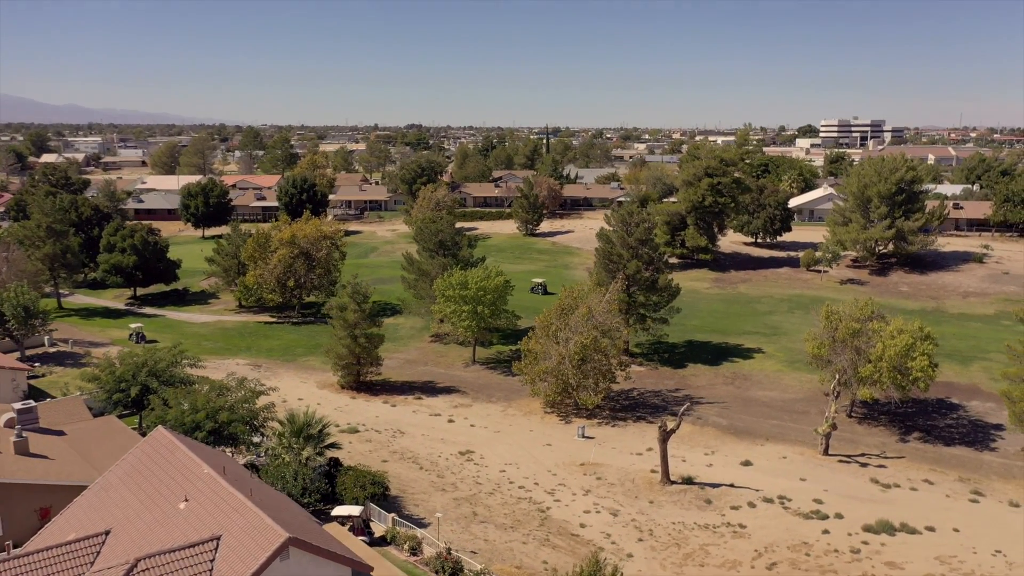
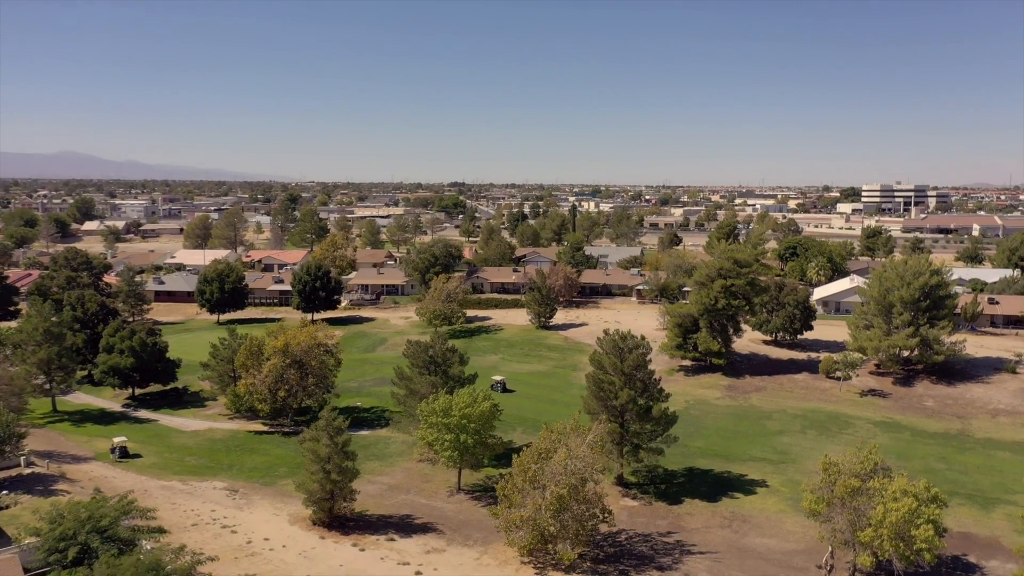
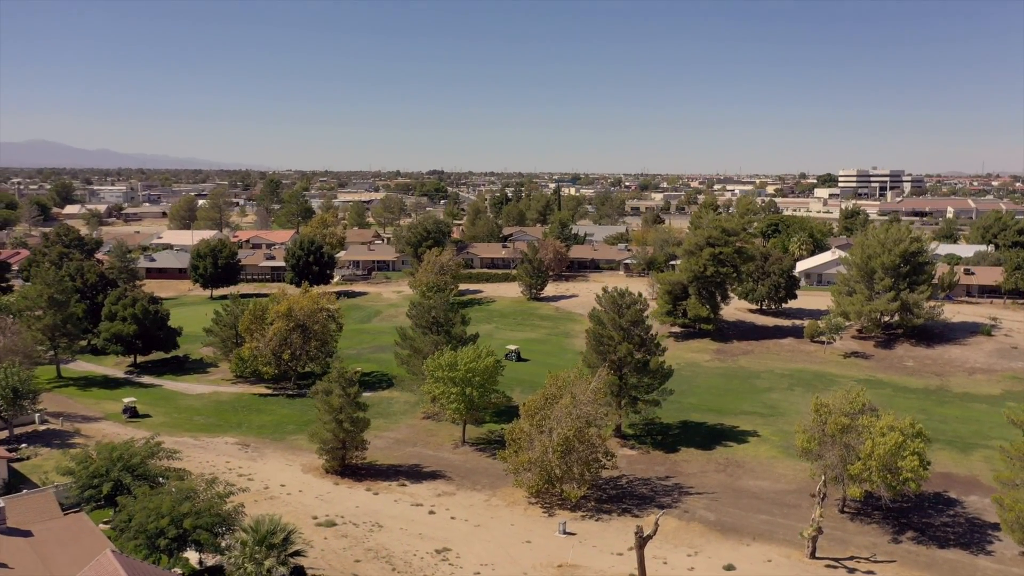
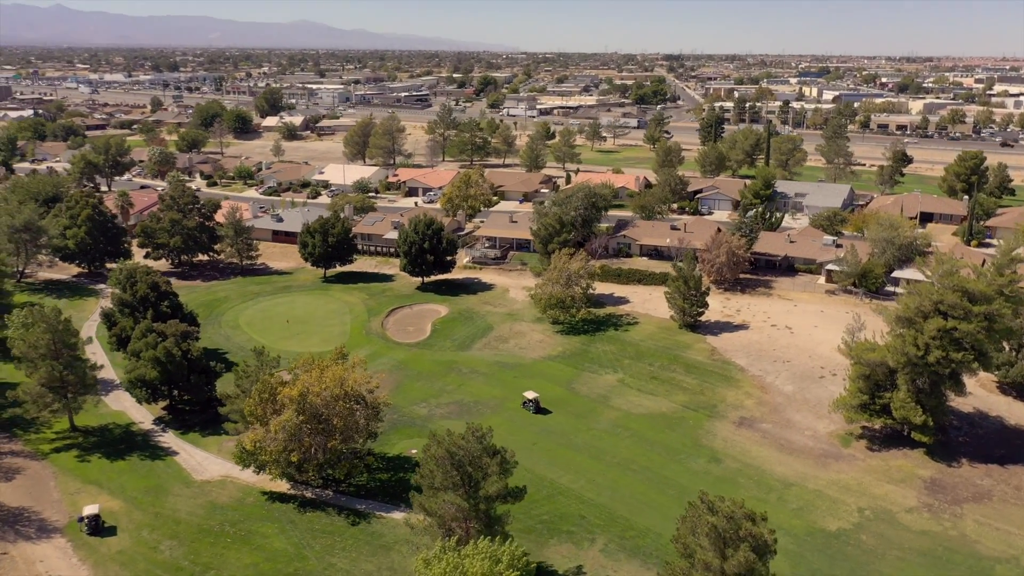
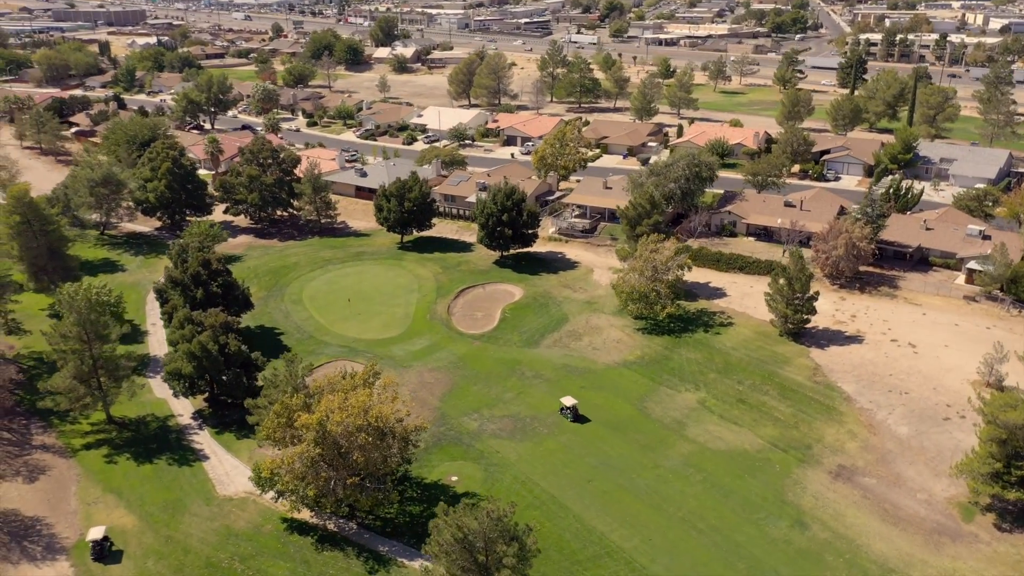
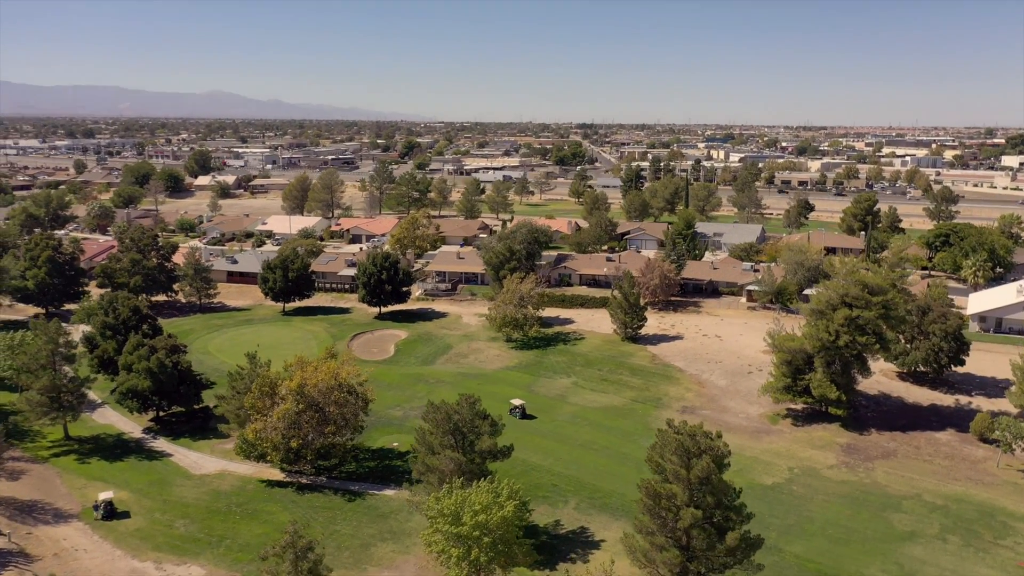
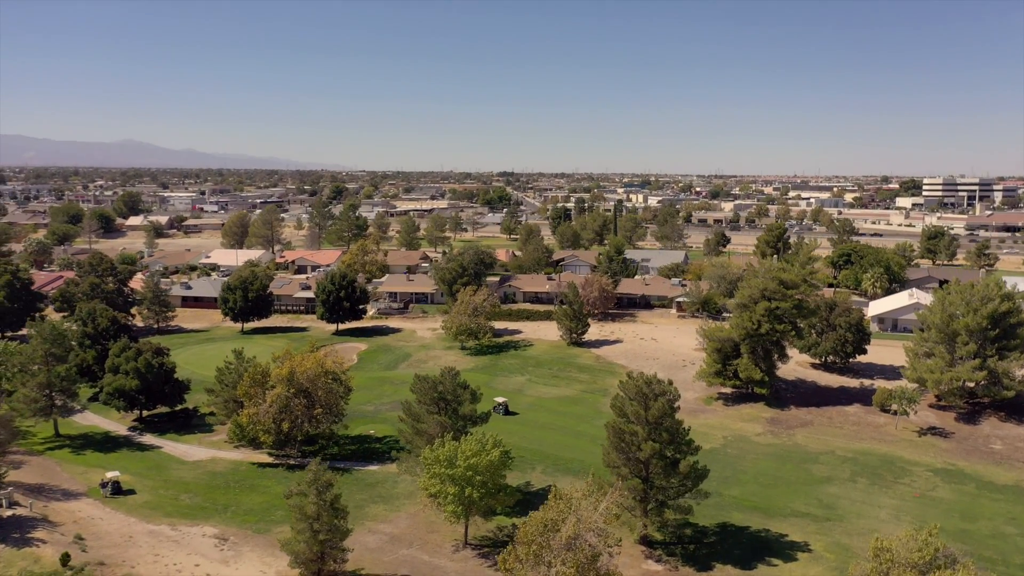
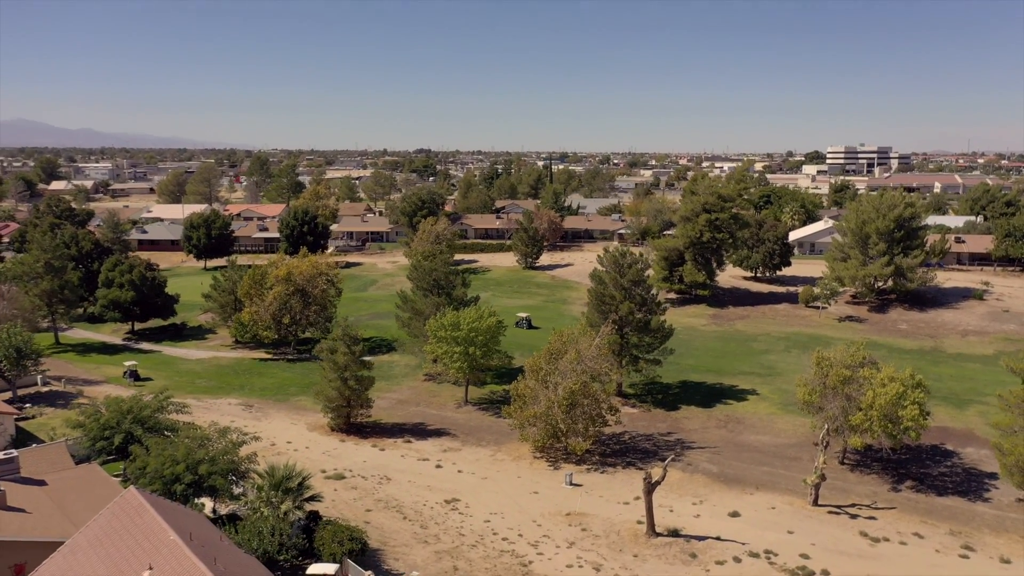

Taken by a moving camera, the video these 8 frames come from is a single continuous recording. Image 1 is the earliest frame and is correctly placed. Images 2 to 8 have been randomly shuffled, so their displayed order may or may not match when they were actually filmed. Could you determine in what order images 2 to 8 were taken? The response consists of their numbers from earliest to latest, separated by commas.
8, 3, 2, 7, 6, 4, 5
